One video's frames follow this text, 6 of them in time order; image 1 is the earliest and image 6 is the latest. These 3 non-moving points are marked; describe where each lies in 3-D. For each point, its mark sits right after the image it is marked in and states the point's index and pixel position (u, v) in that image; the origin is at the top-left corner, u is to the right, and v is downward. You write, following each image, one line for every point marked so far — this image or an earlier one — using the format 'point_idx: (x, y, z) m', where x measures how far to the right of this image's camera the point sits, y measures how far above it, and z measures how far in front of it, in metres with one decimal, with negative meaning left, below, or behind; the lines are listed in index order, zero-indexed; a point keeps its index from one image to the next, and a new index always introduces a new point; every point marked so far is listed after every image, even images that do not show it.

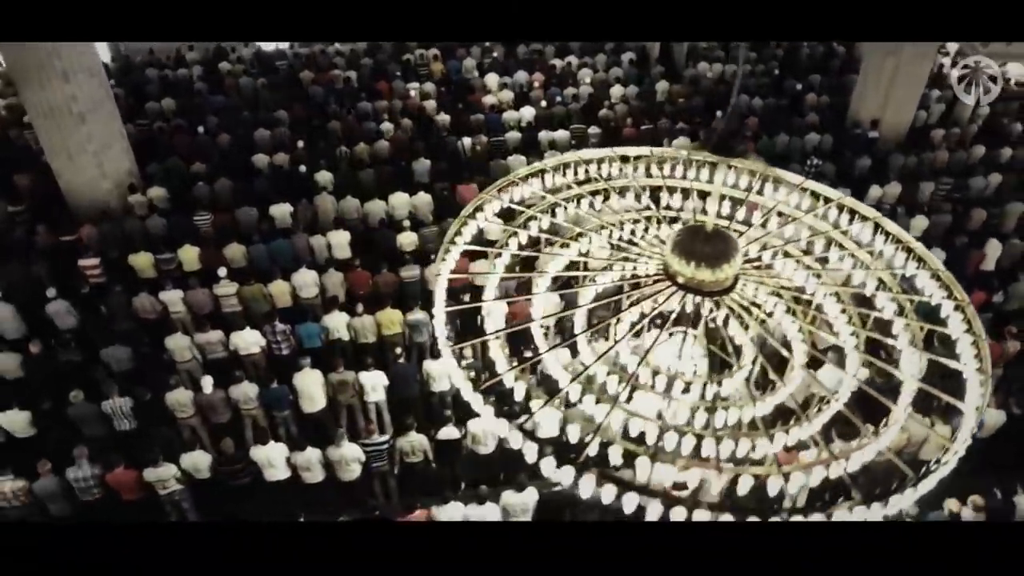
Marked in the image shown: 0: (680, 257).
0: (+1.0, +0.2, +3.8) m
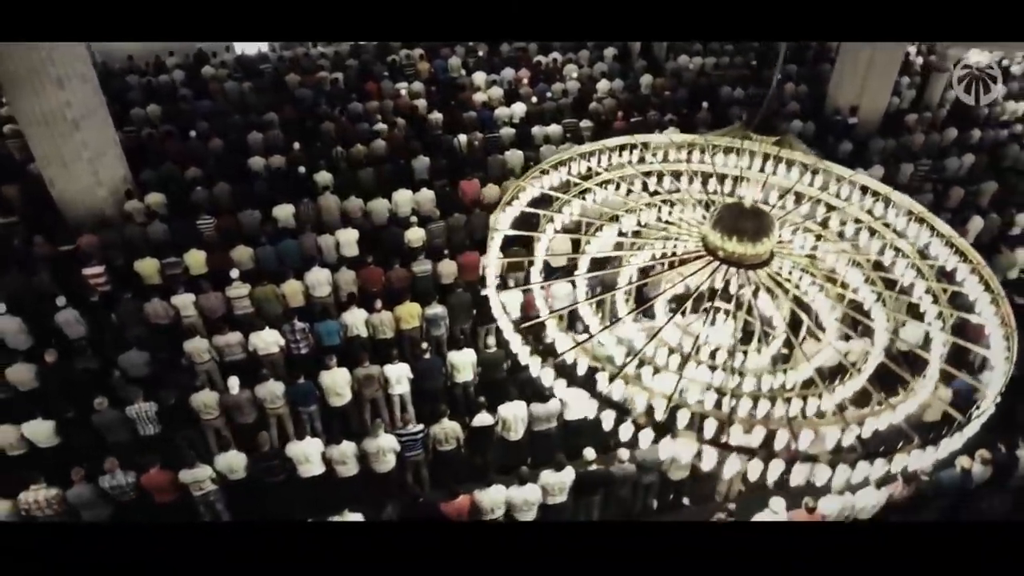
0: (+1.3, +0.3, +4.0) m
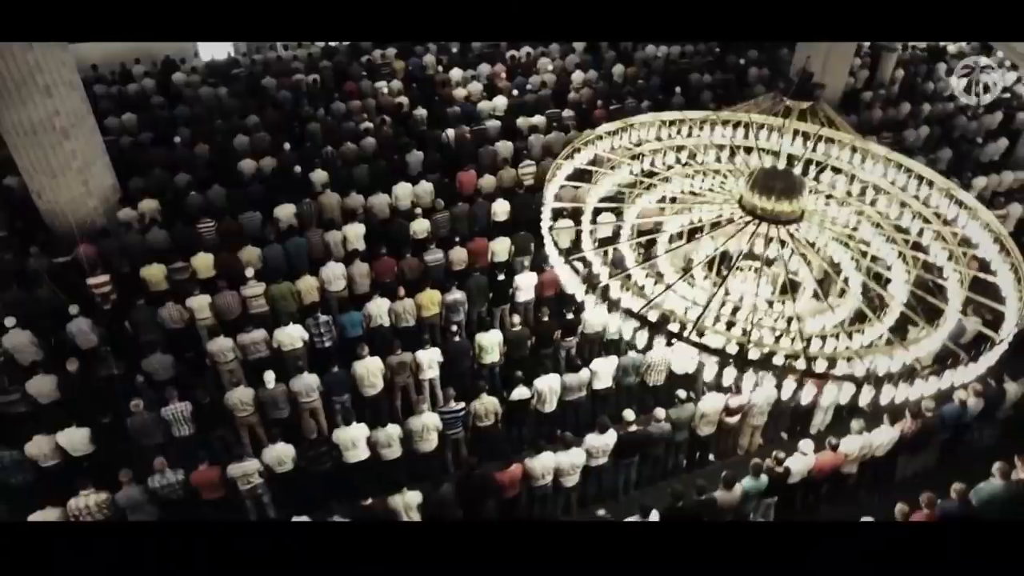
0: (+1.6, +0.6, +4.3) m
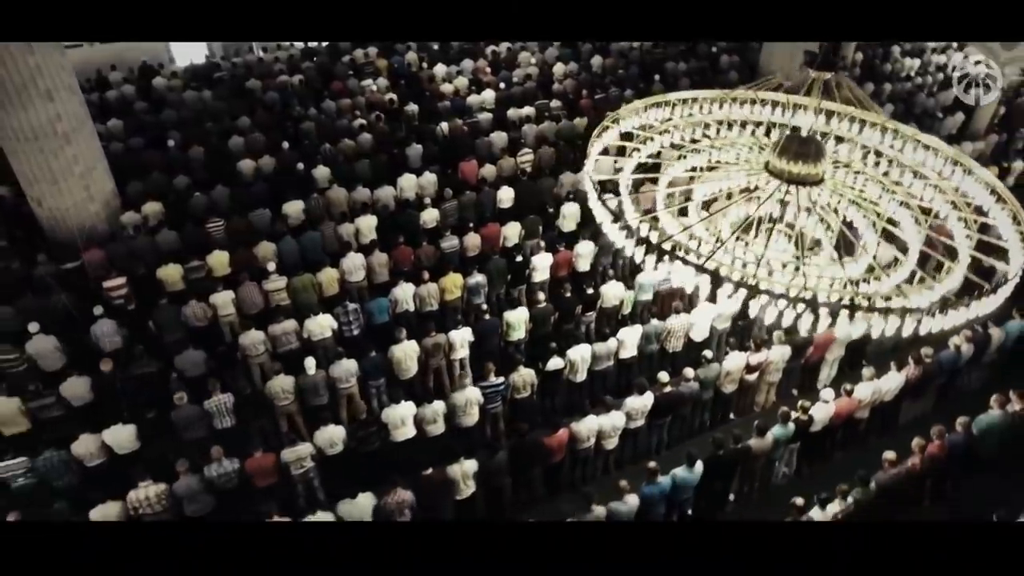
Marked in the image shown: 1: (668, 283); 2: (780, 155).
0: (+2.0, +0.9, +4.7) m
1: (+1.7, +0.1, +7.2) m
2: (+1.9, +1.0, +4.7) m
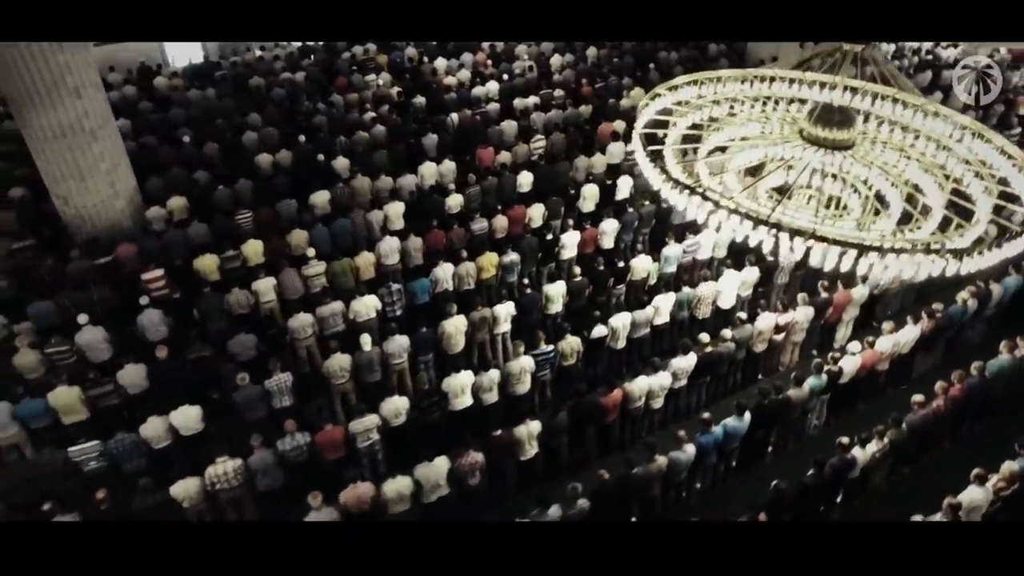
0: (+2.4, +1.3, +5.1) m
1: (+2.1, +0.4, +7.6) m
2: (+2.4, +1.3, +5.1) m
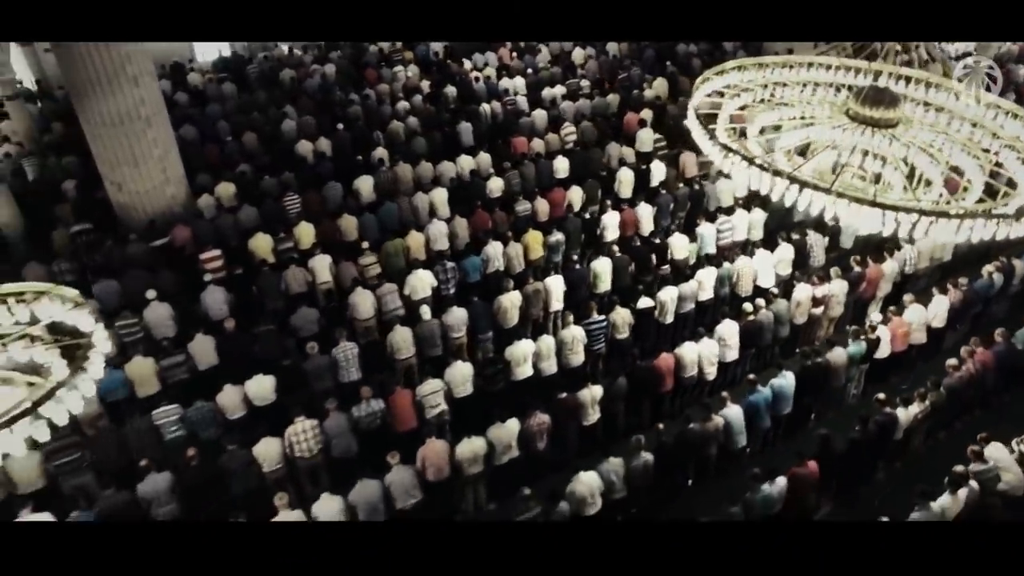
0: (+3.0, +1.6, +5.4) m
1: (+2.6, +0.6, +7.9) m
2: (+2.9, +1.6, +5.5) m
